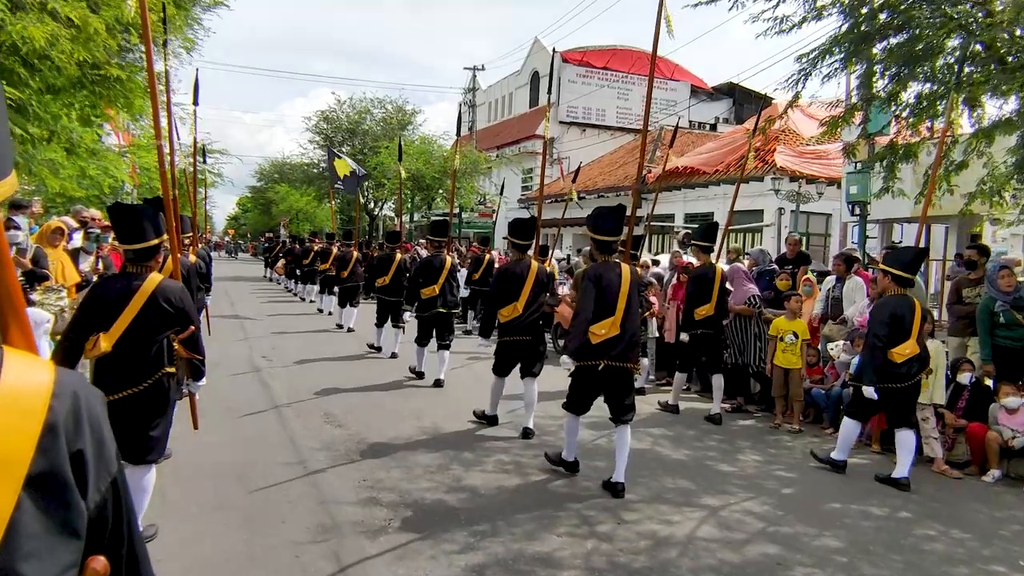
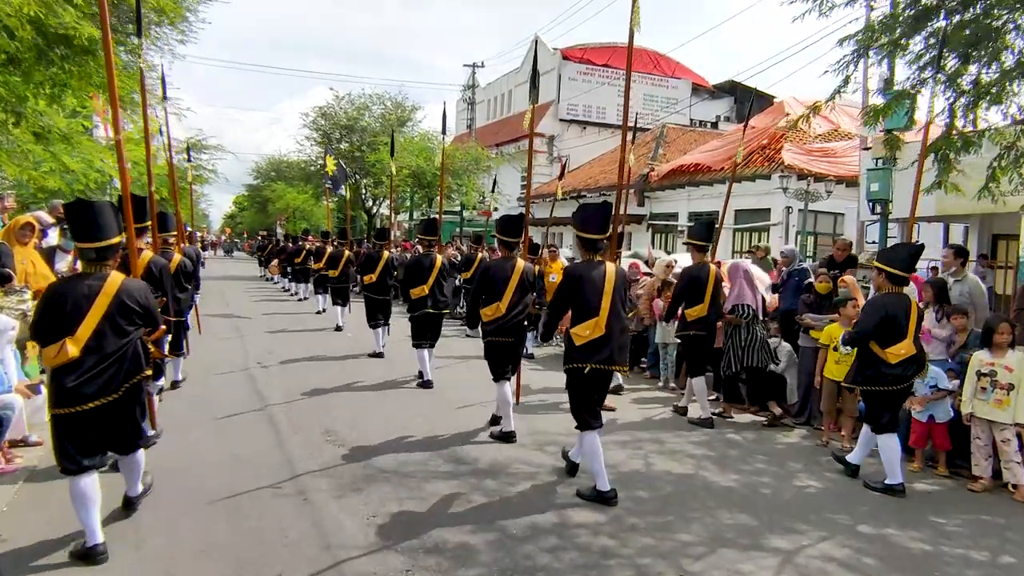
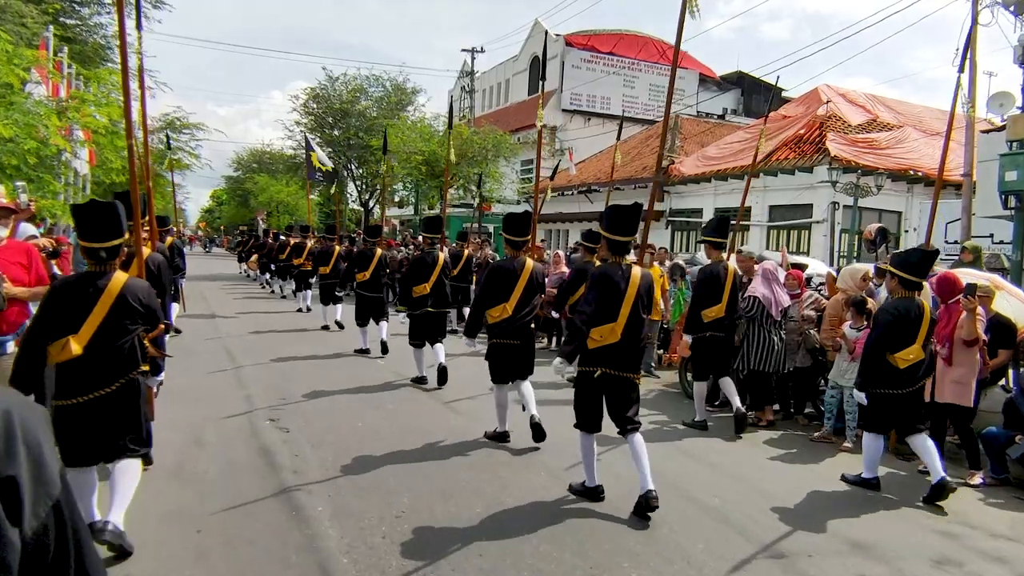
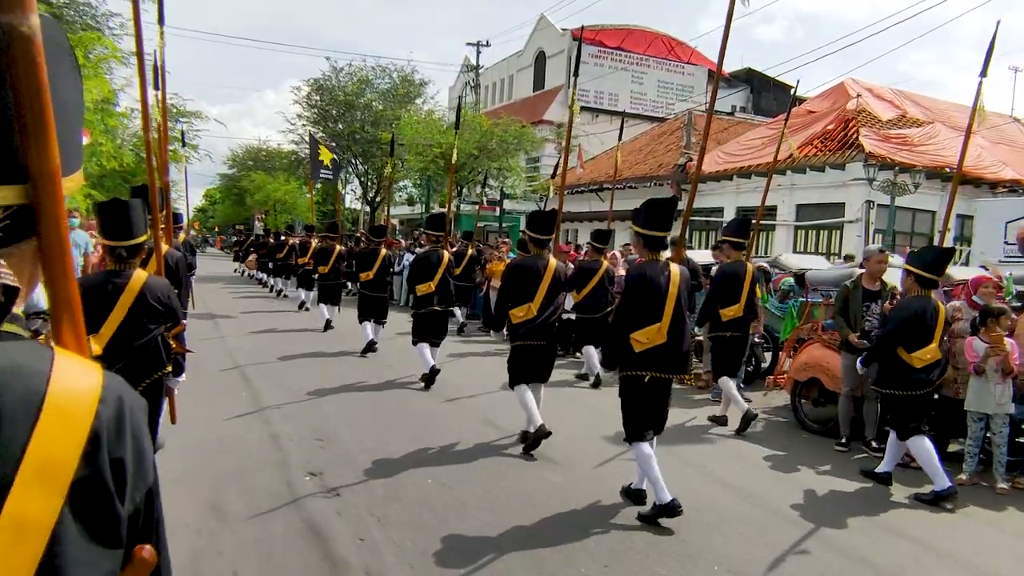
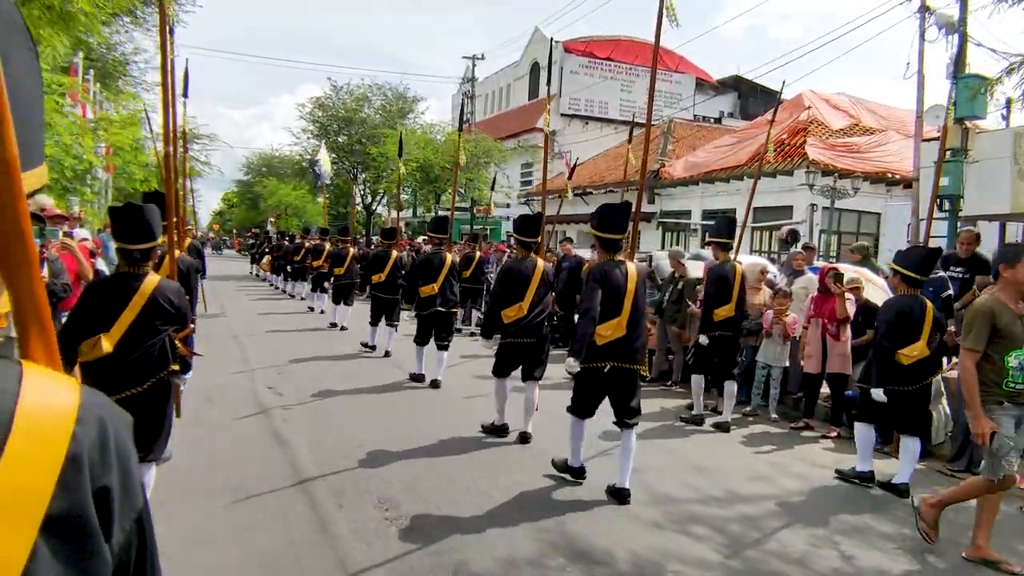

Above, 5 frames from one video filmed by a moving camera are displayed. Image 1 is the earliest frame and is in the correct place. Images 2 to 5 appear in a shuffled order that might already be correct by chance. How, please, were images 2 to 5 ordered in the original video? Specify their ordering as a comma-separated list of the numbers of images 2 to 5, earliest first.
2, 5, 3, 4
